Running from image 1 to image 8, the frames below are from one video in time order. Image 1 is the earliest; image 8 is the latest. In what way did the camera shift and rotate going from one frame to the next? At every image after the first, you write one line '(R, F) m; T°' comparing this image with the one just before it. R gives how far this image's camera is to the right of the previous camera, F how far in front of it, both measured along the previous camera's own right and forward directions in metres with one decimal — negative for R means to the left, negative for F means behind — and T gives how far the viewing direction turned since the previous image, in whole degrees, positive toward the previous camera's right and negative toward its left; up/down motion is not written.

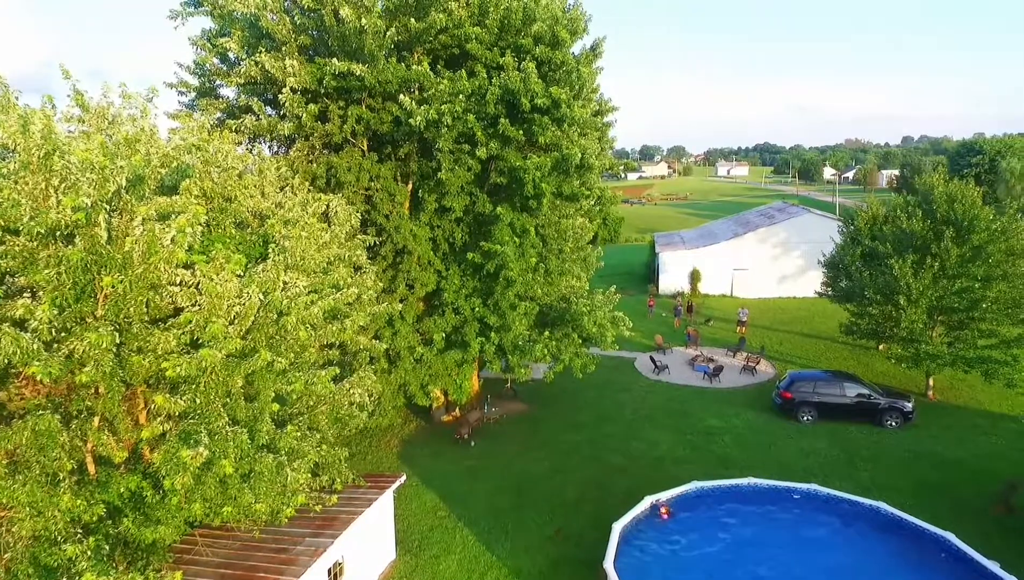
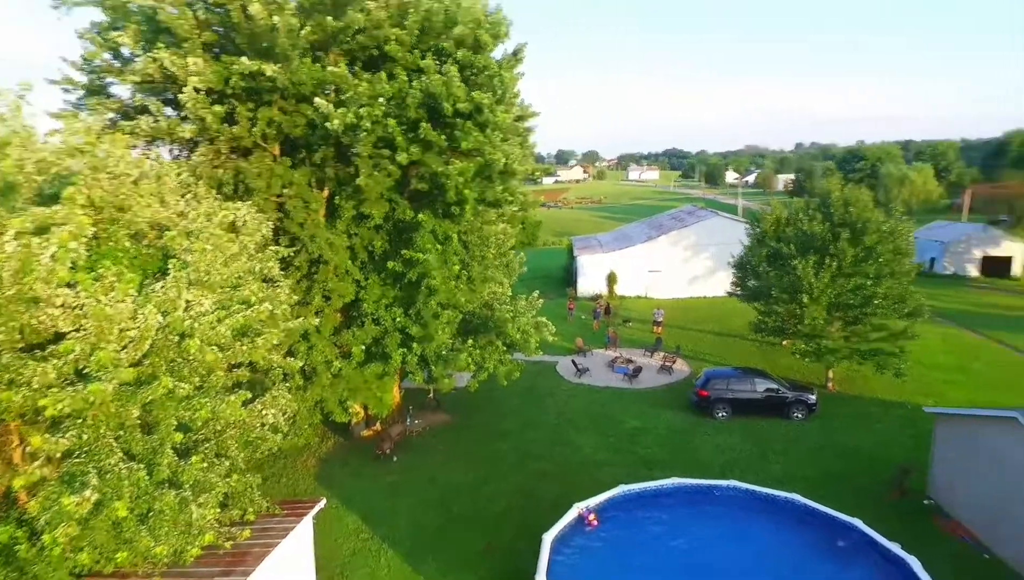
(-0.1, +0.3) m; +7°
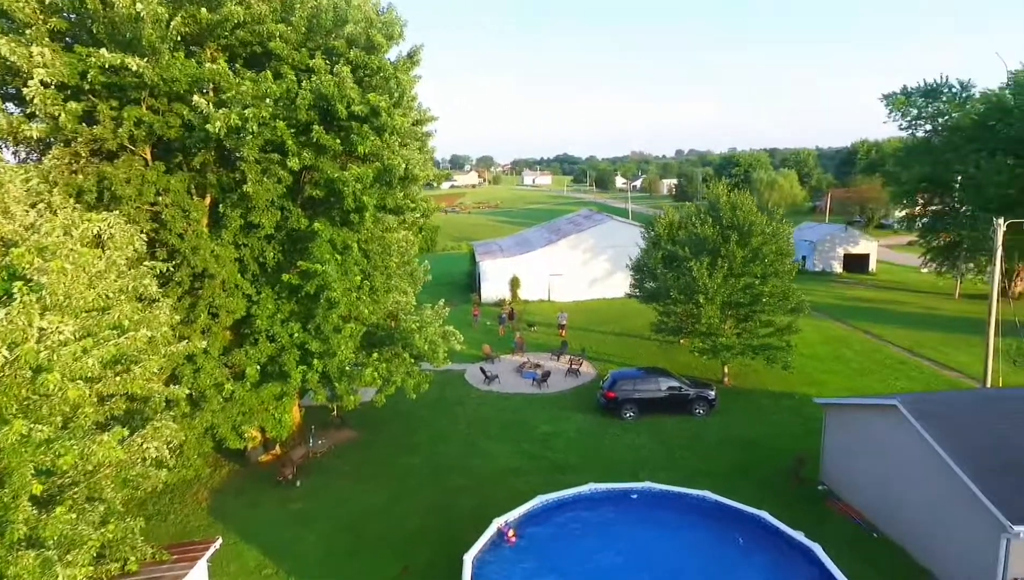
(-0.2, +0.4) m; +9°
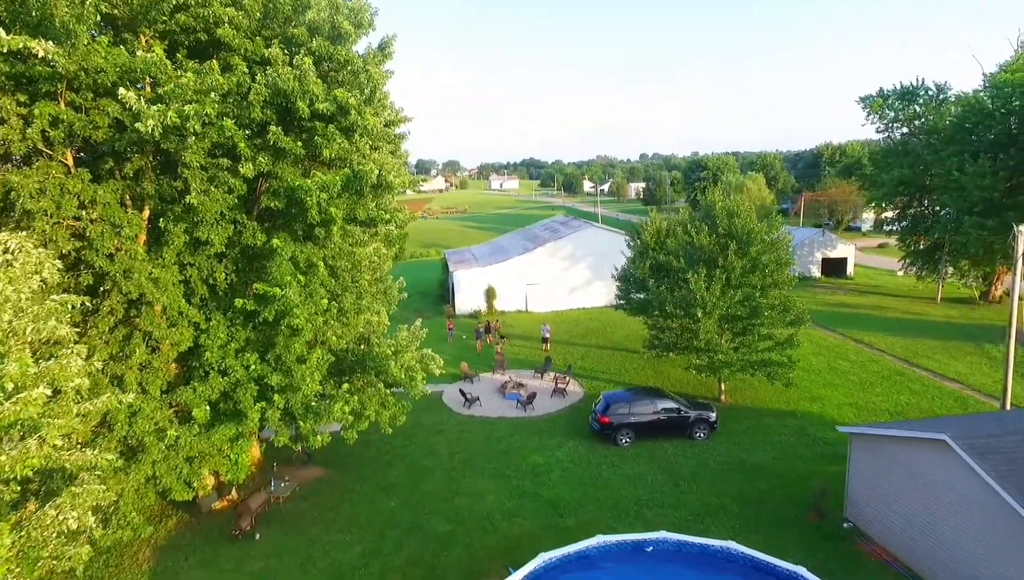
(-0.5, +1.7) m; +3°
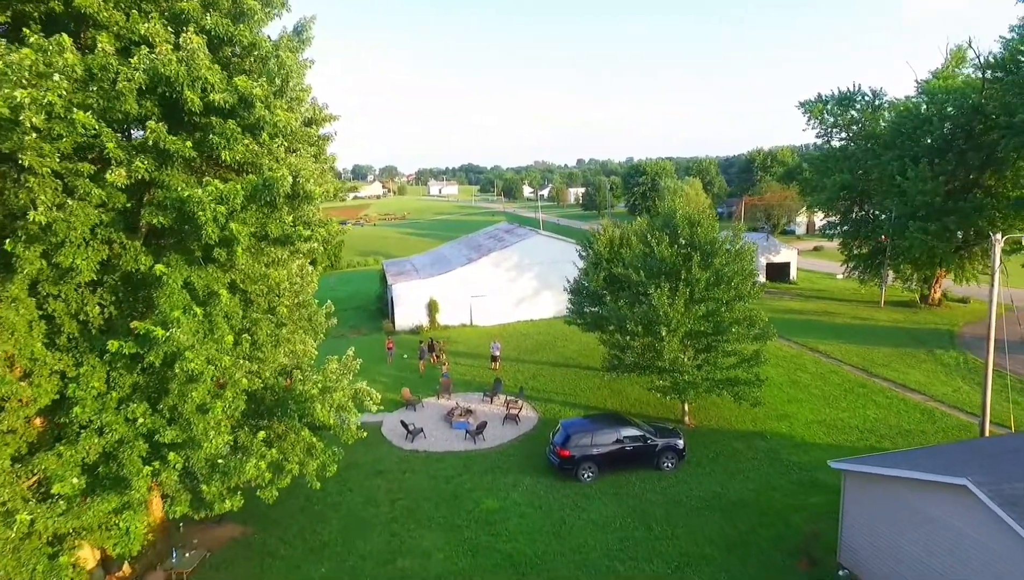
(-0.1, +2.0) m; +5°
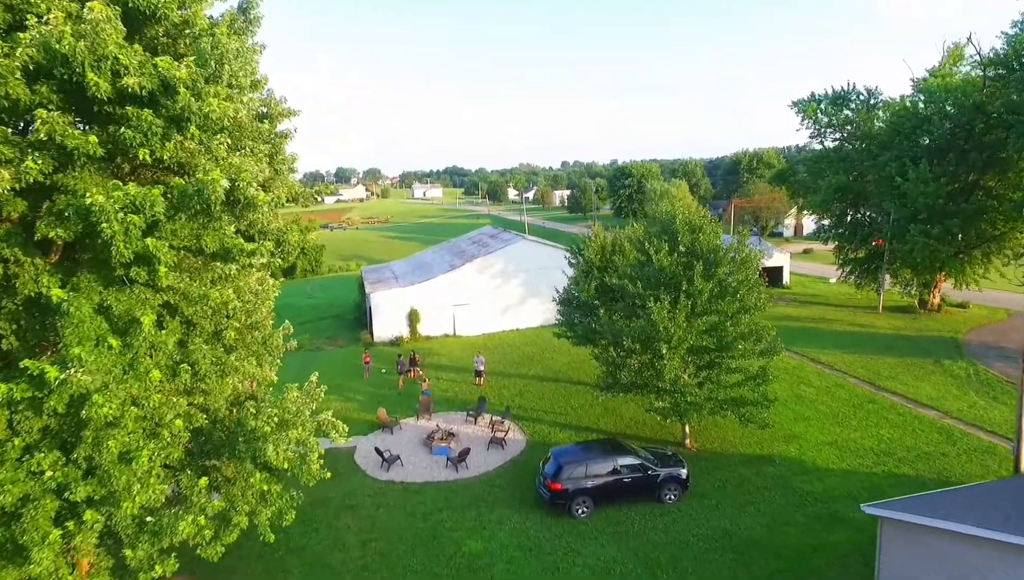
(0.0, +1.7) m; +1°
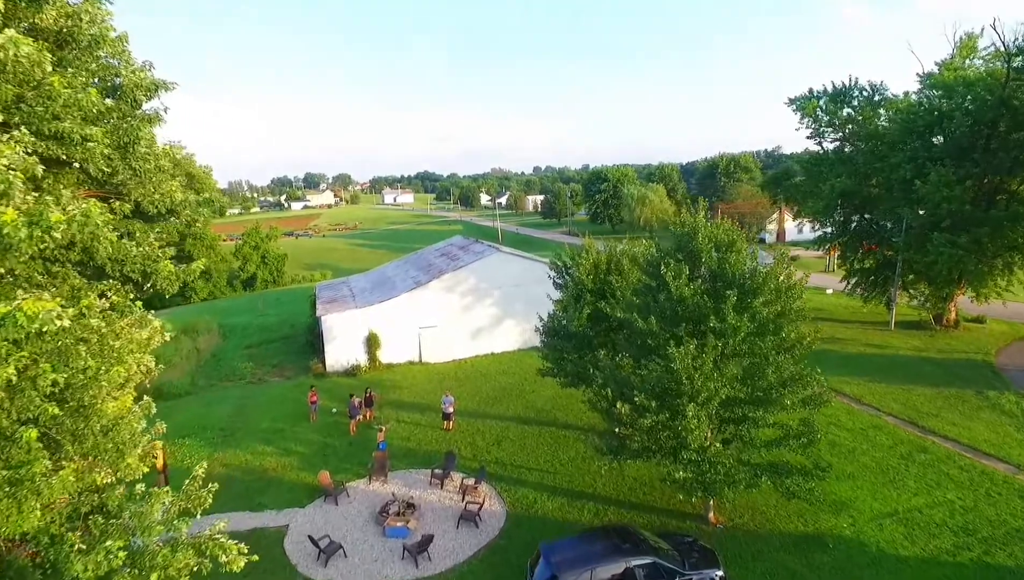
(0.0, +4.0) m; +2°
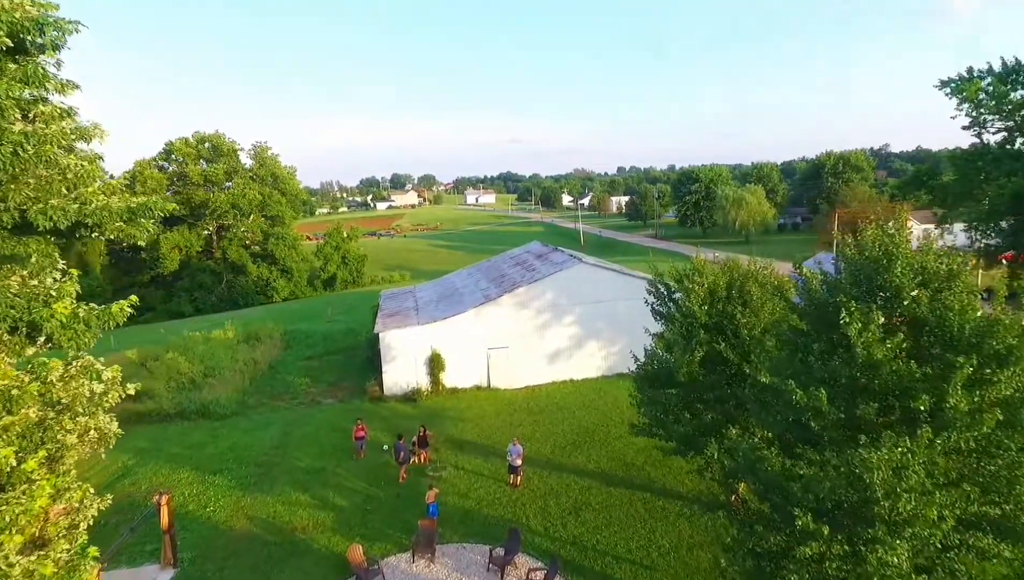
(-0.2, +4.0) m; -7°
